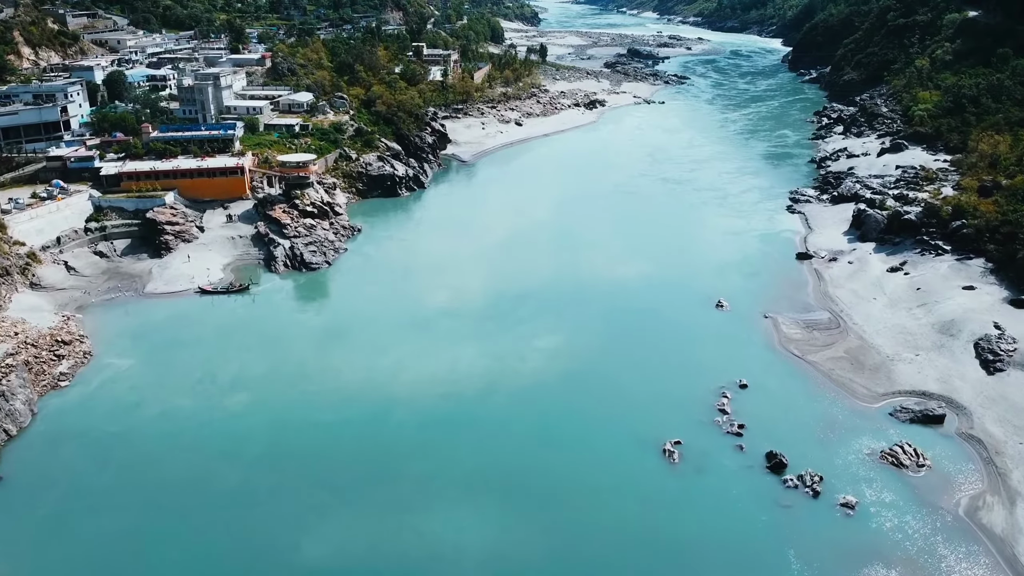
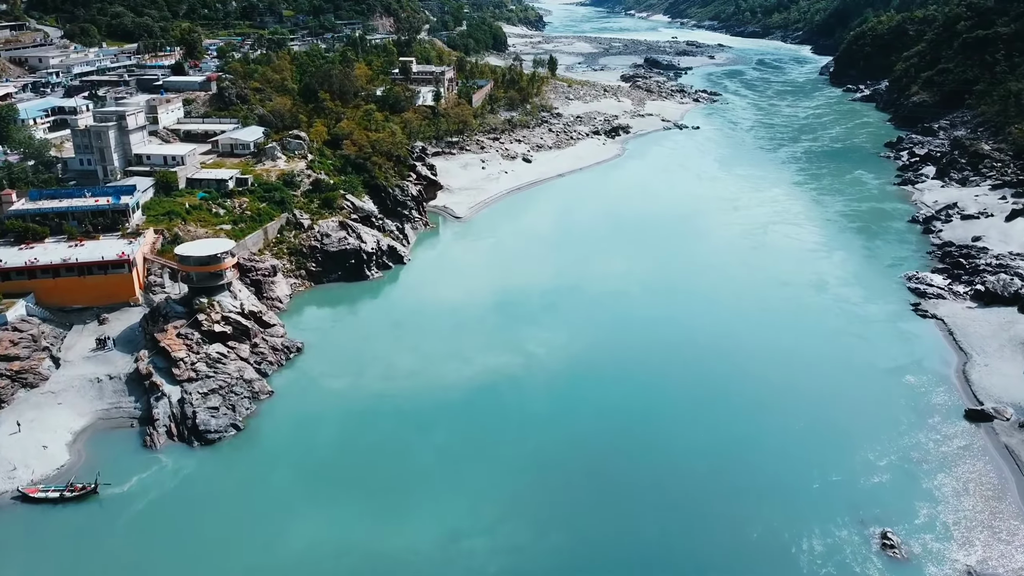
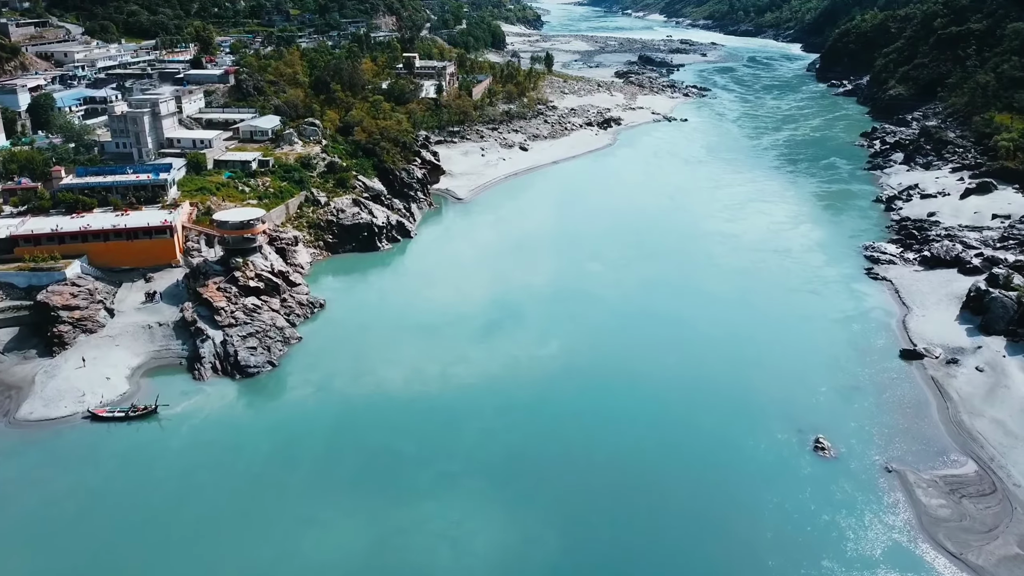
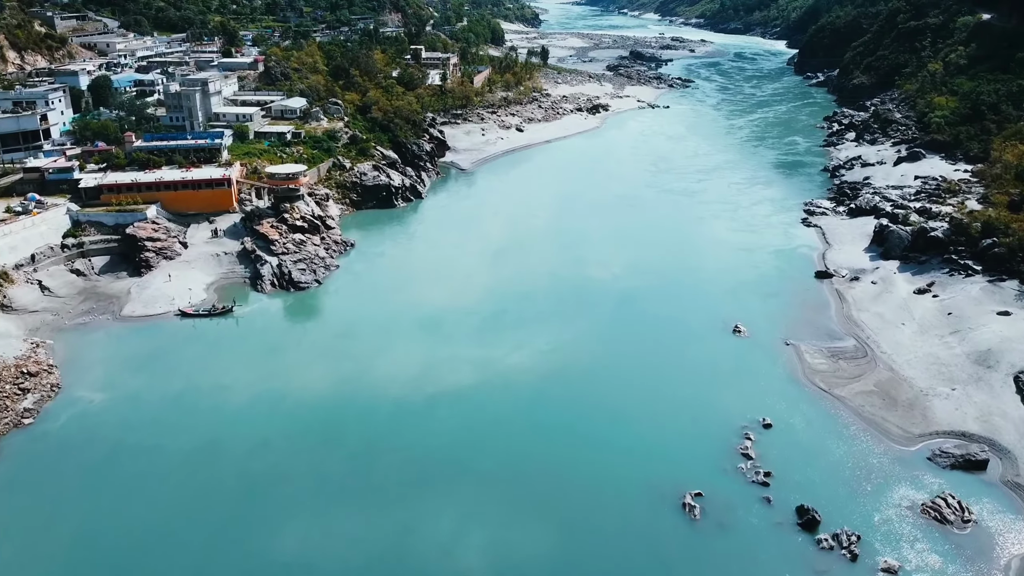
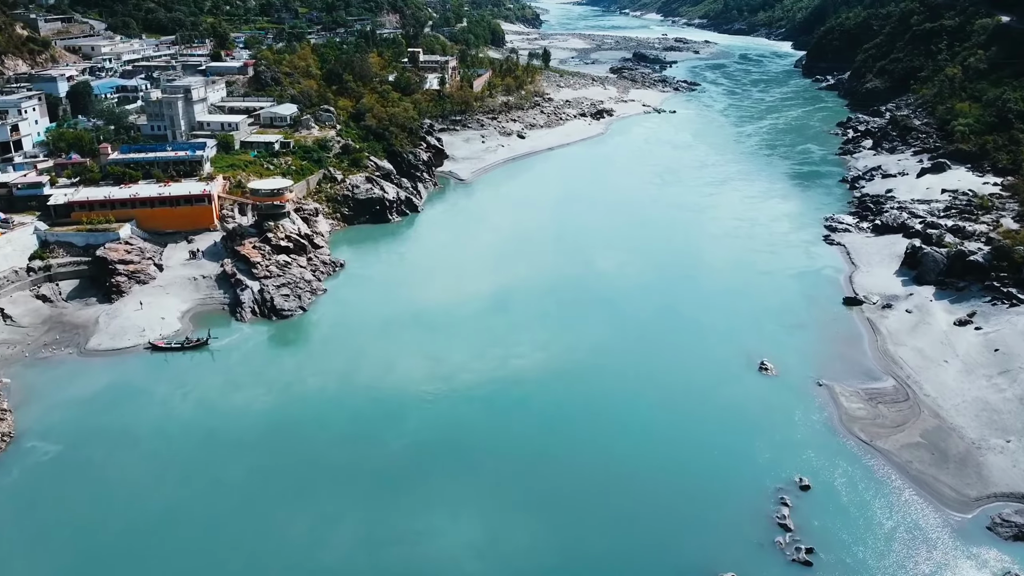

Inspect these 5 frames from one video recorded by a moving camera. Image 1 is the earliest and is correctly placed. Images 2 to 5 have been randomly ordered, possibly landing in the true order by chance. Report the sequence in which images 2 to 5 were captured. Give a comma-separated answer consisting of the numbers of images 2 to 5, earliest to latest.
4, 5, 3, 2
